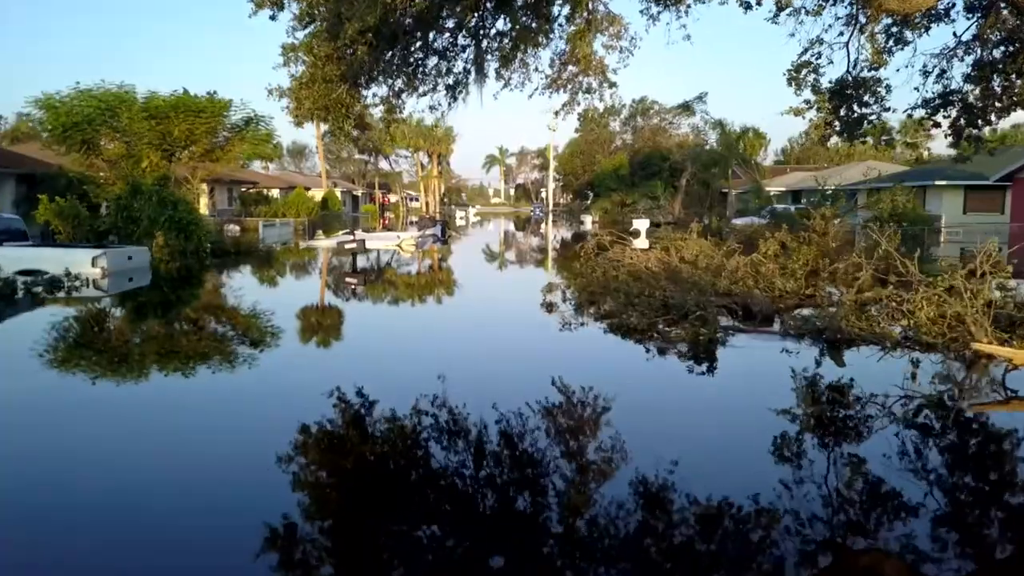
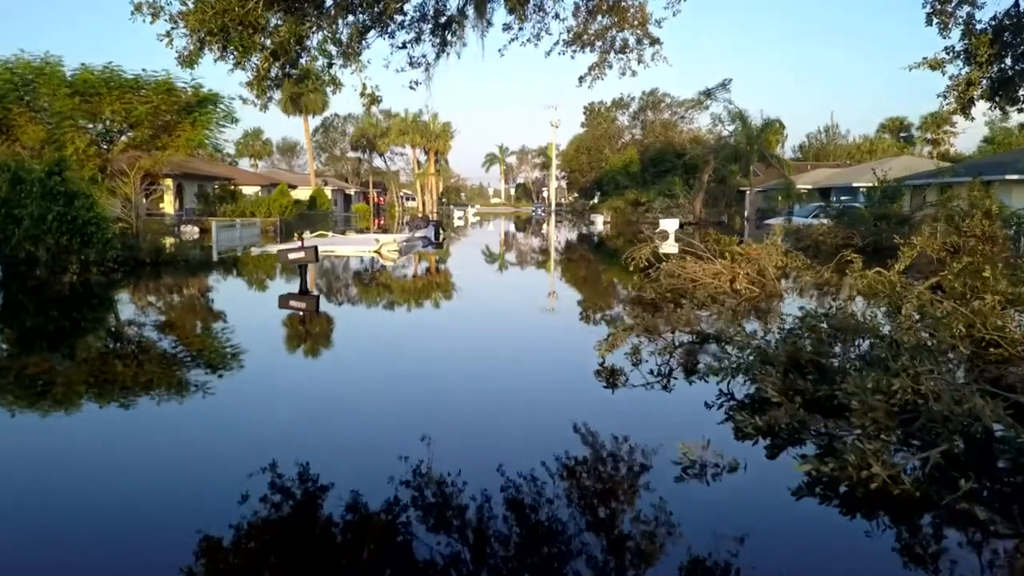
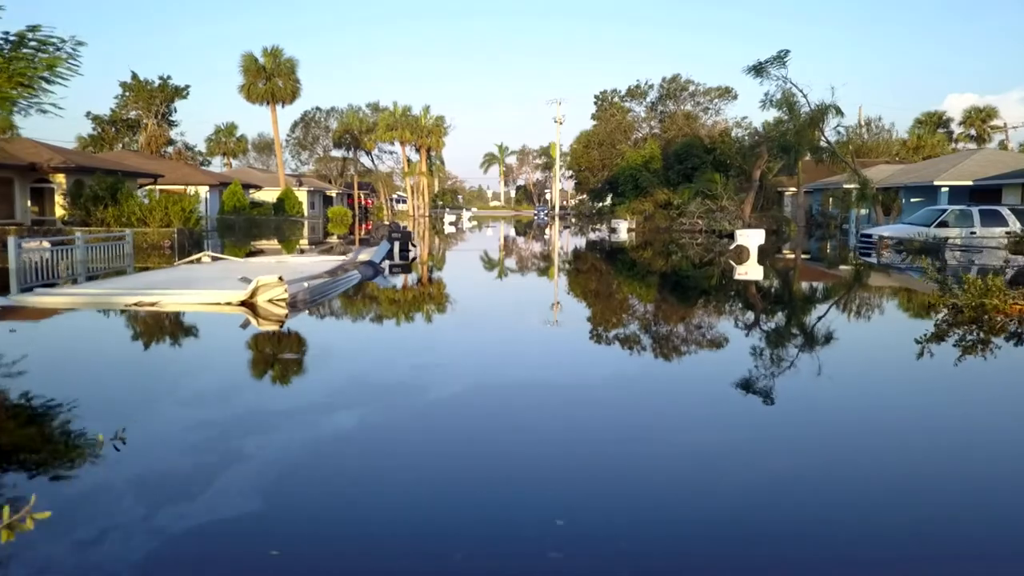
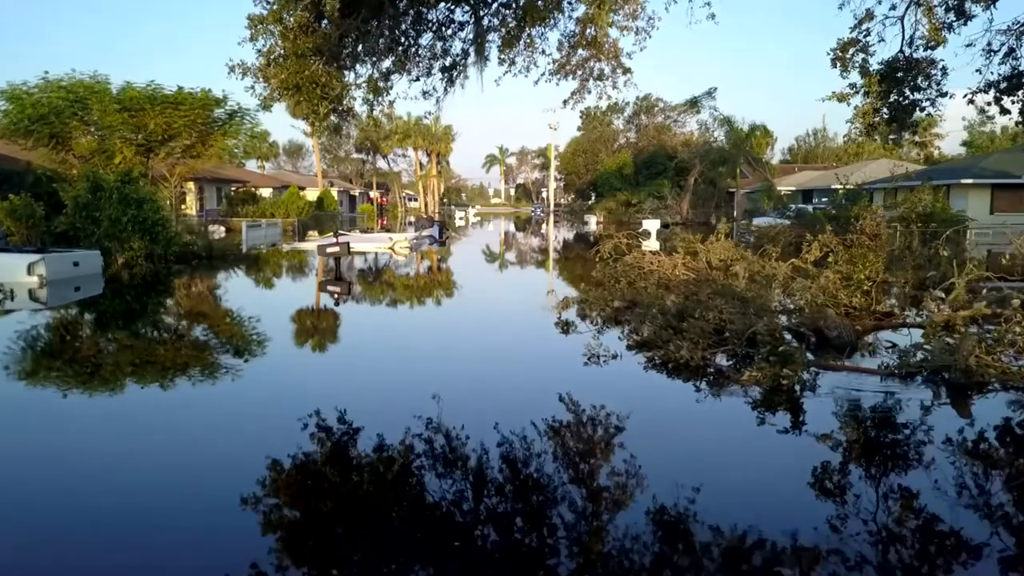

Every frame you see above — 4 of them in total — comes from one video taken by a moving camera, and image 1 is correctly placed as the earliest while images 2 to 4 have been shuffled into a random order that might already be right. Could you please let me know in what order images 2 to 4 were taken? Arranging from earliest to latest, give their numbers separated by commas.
4, 2, 3
